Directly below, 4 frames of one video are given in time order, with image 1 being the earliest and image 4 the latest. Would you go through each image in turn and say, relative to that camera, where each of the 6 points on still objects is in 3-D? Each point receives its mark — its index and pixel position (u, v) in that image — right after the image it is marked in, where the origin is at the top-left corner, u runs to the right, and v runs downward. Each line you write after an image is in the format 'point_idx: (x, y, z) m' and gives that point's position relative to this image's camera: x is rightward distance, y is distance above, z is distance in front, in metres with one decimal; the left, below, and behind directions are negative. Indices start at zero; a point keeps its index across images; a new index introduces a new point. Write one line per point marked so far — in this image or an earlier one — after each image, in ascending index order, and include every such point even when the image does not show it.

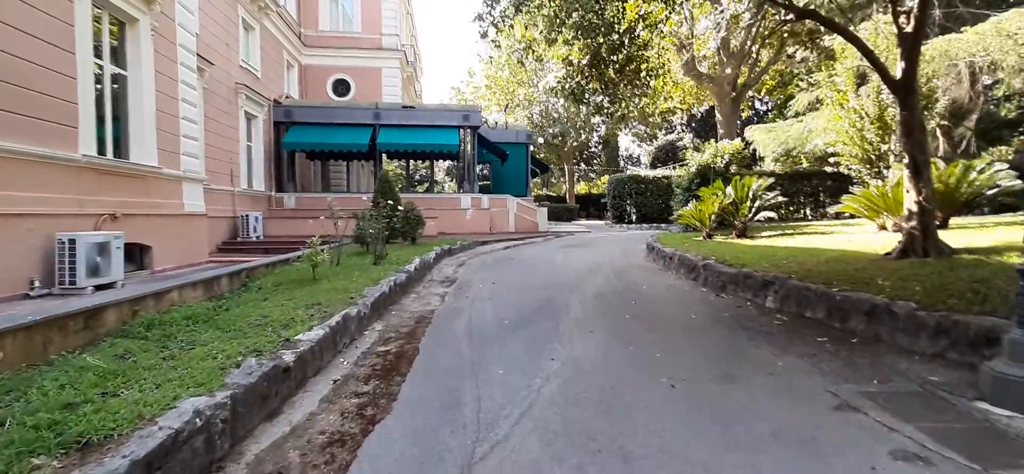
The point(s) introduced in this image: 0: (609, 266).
0: (+2.0, -0.6, +10.1) m
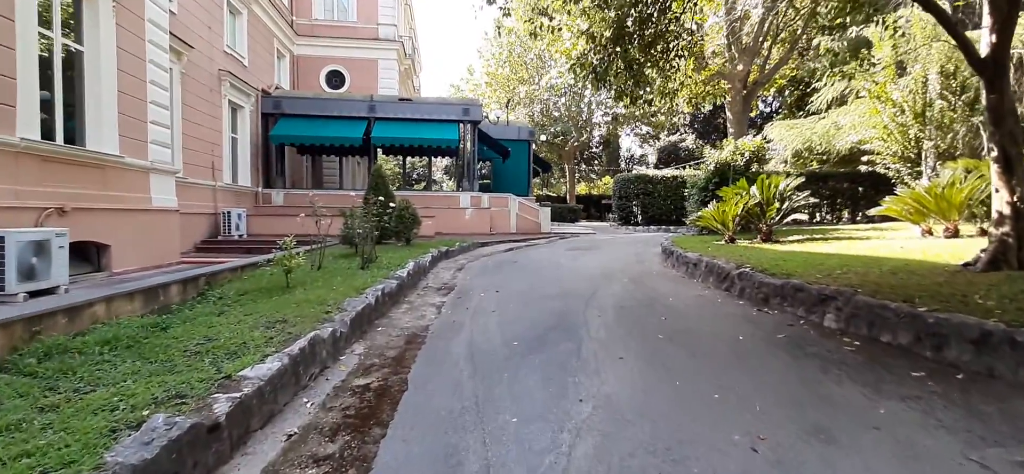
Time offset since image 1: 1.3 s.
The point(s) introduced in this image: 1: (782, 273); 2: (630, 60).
0: (+2.1, -0.7, +9.1) m
1: (+3.5, -0.5, +6.2) m
2: (+2.1, +3.1, +8.3) m
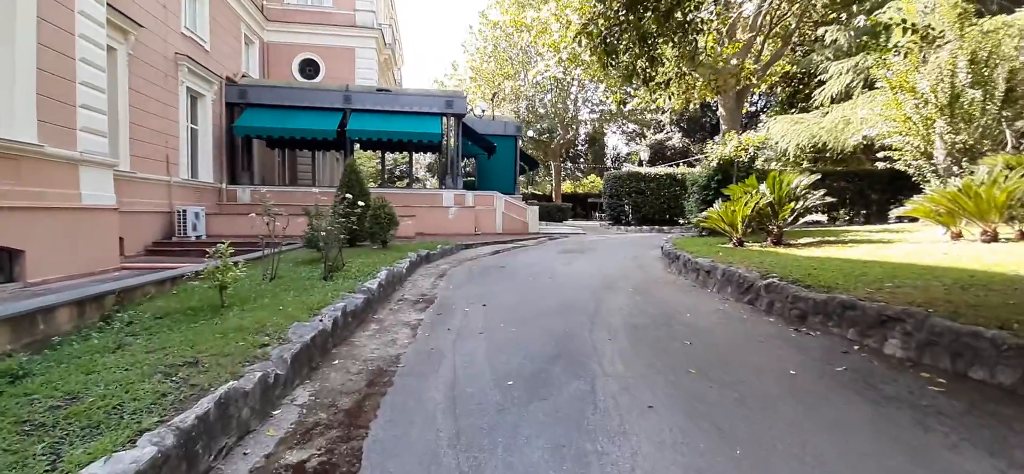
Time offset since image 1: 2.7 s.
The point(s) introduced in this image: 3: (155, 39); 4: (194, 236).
0: (+1.9, -0.7, +8.2) m
1: (+3.4, -0.5, +5.3) m
2: (+1.9, +3.1, +7.4) m
3: (-8.5, +4.7, +11.5) m
4: (-8.0, 0.0, +12.1) m
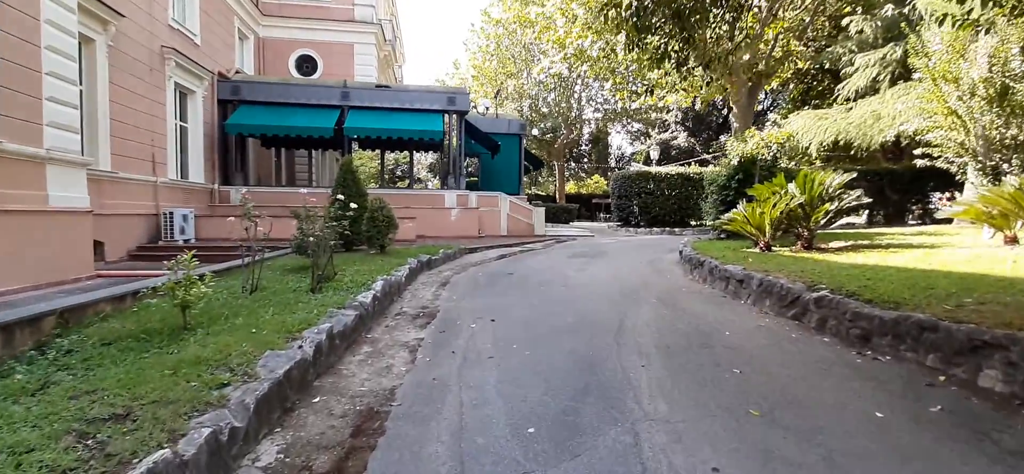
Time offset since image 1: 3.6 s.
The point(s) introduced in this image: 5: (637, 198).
0: (+2.1, -0.8, +7.5) m
1: (+3.5, -0.6, +4.6) m
2: (+2.1, +3.0, +6.7) m
3: (-8.4, +4.6, +10.9) m
4: (-7.8, -0.1, +11.4) m
5: (+4.8, +1.5, +18.6) m
